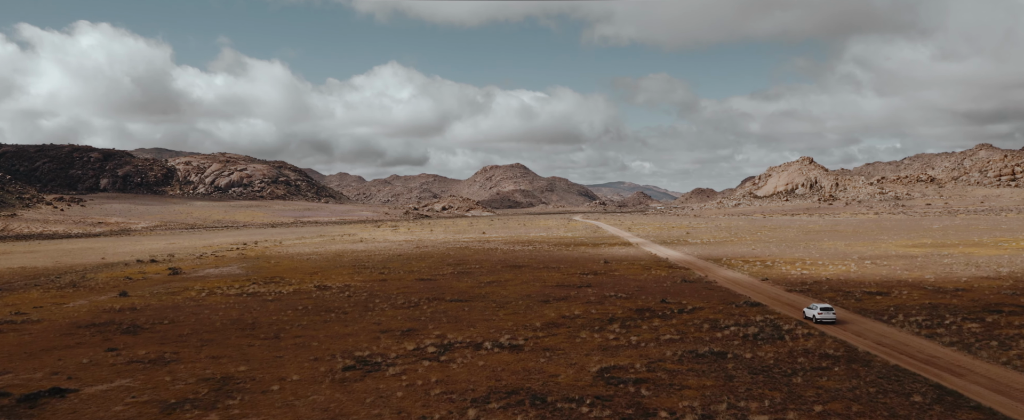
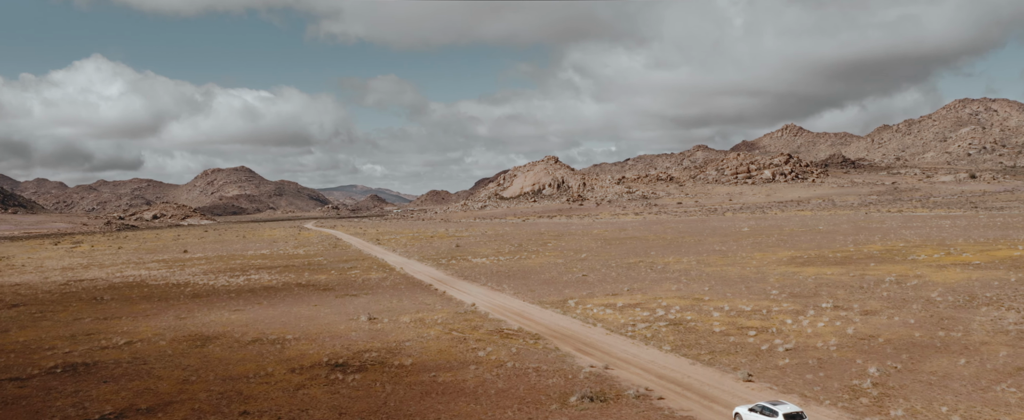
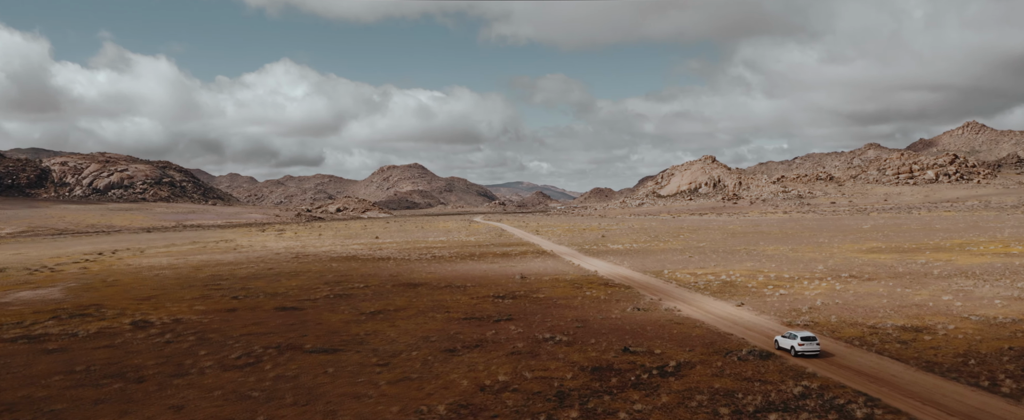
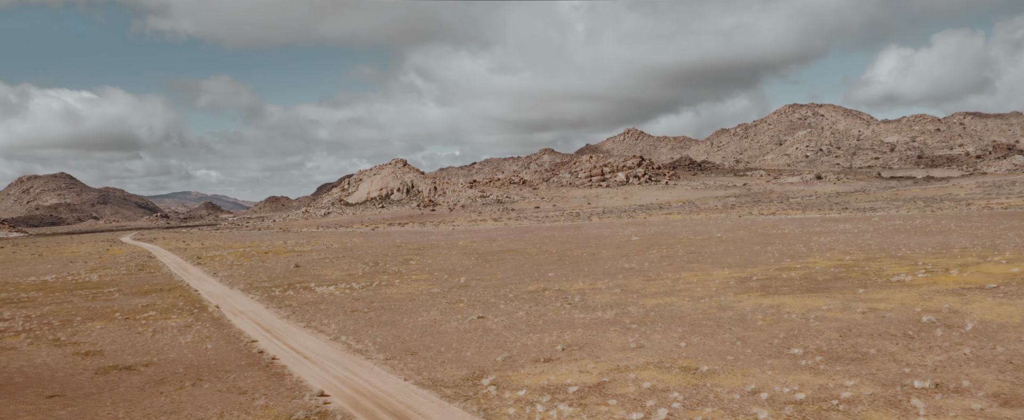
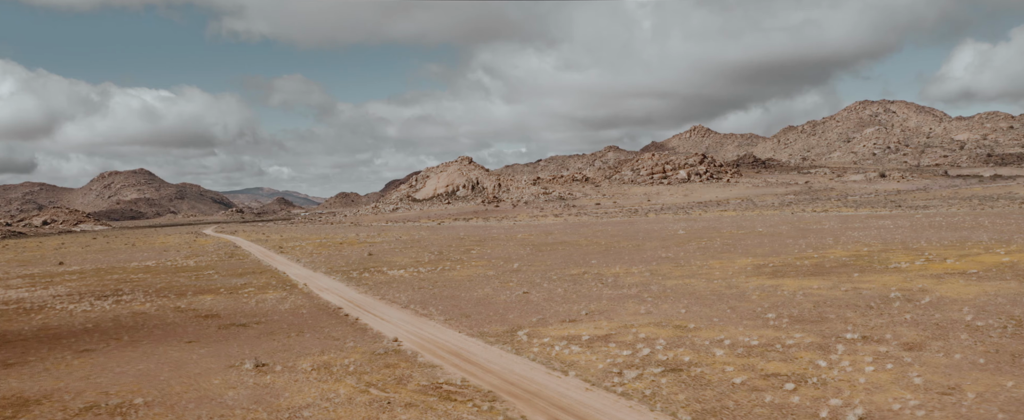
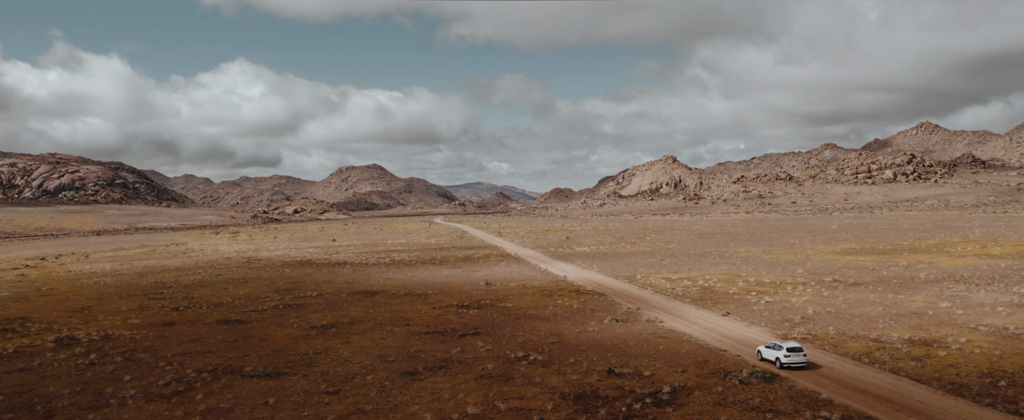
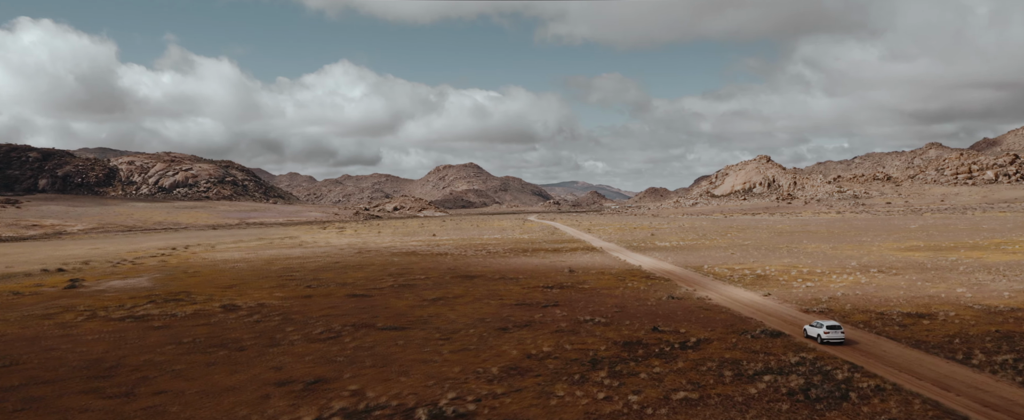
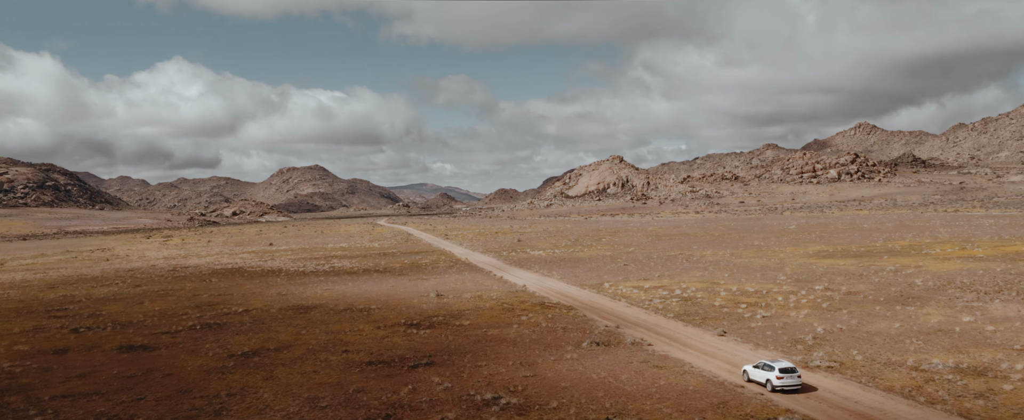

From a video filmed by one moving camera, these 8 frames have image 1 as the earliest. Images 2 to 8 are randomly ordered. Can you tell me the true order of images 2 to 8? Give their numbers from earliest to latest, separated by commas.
7, 3, 6, 8, 2, 5, 4
